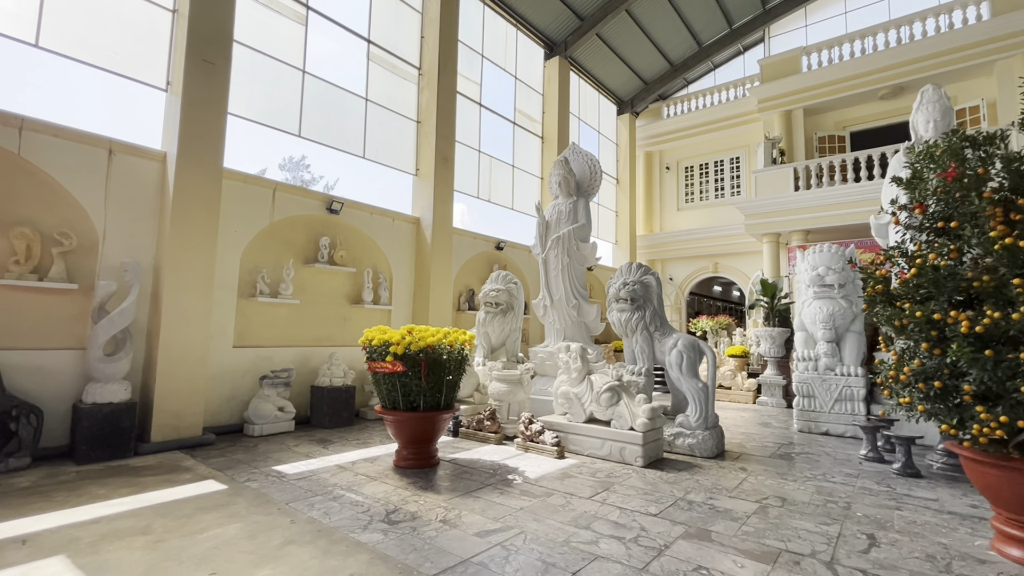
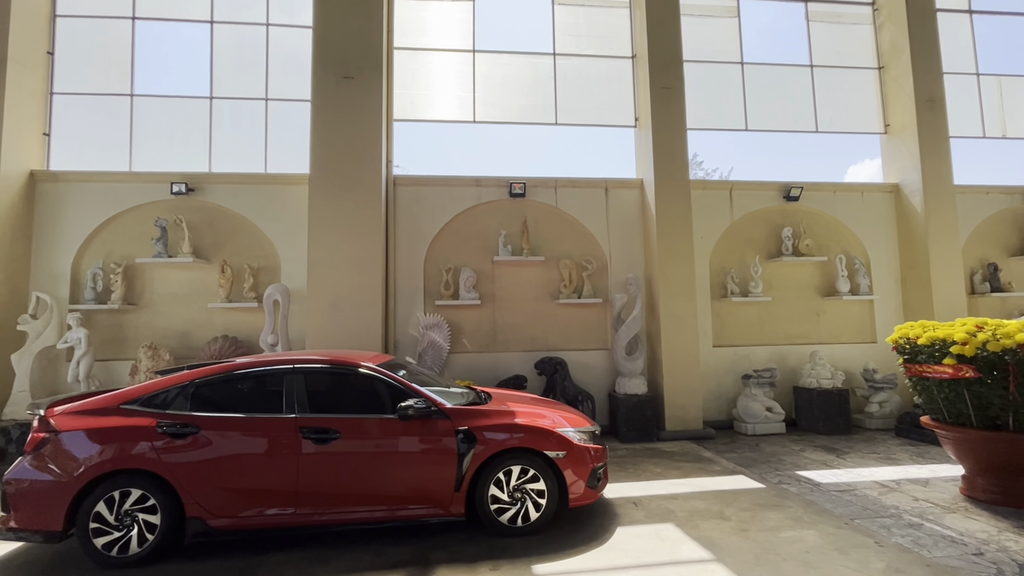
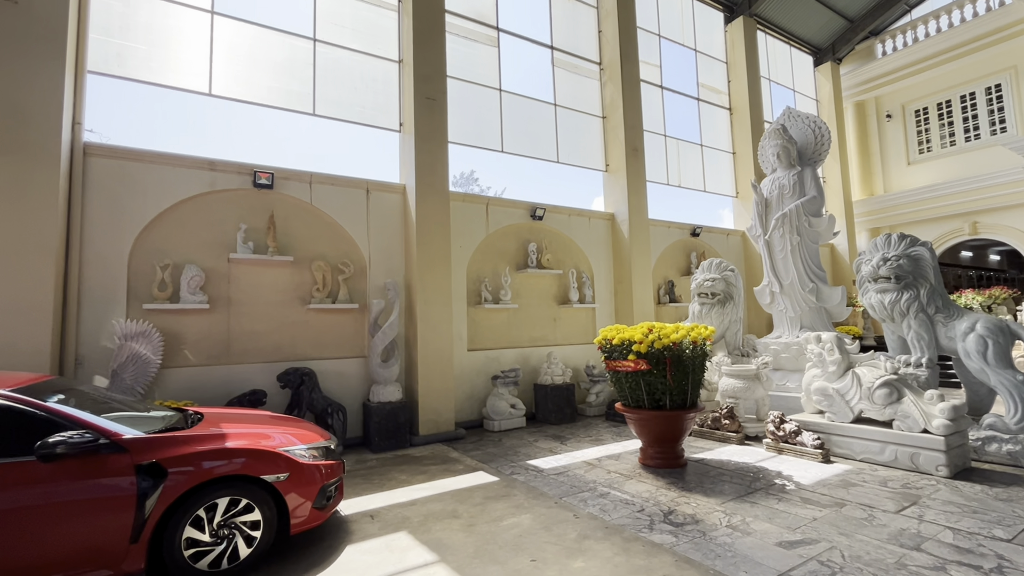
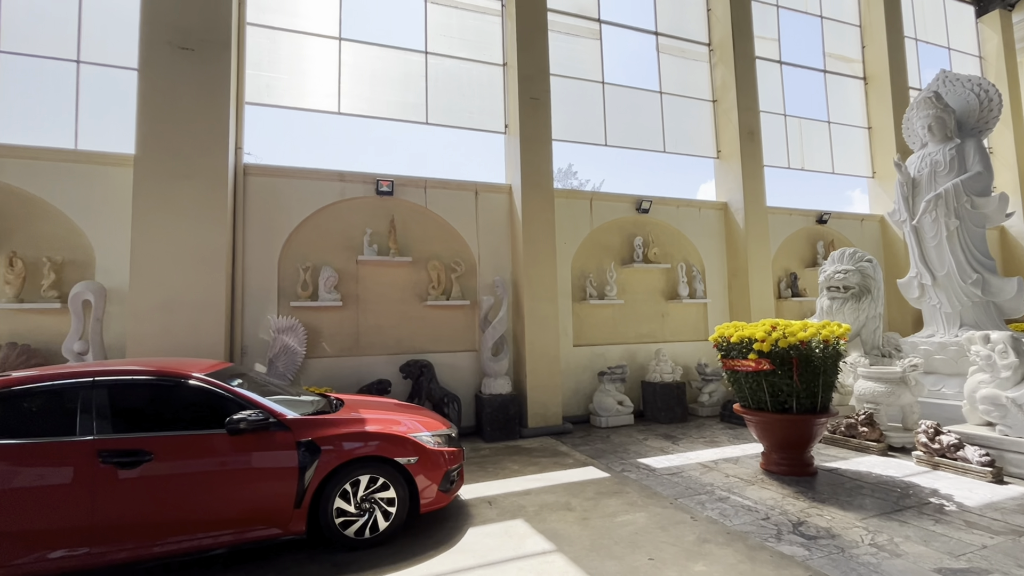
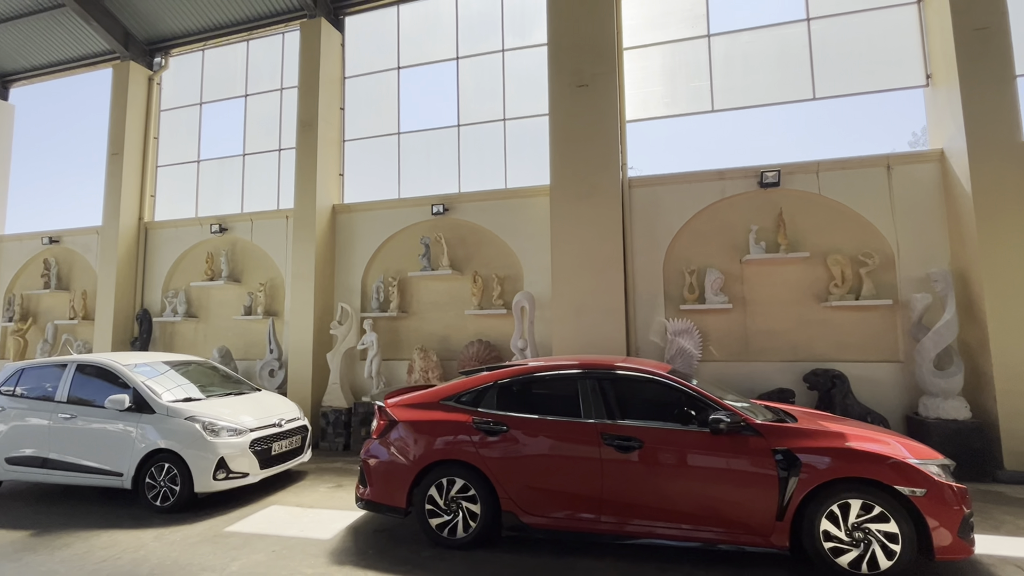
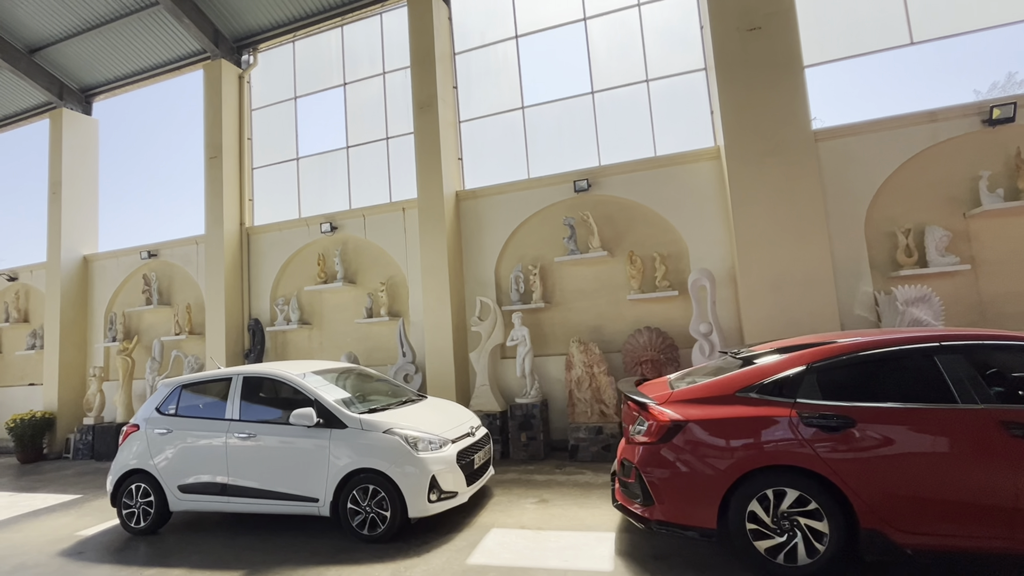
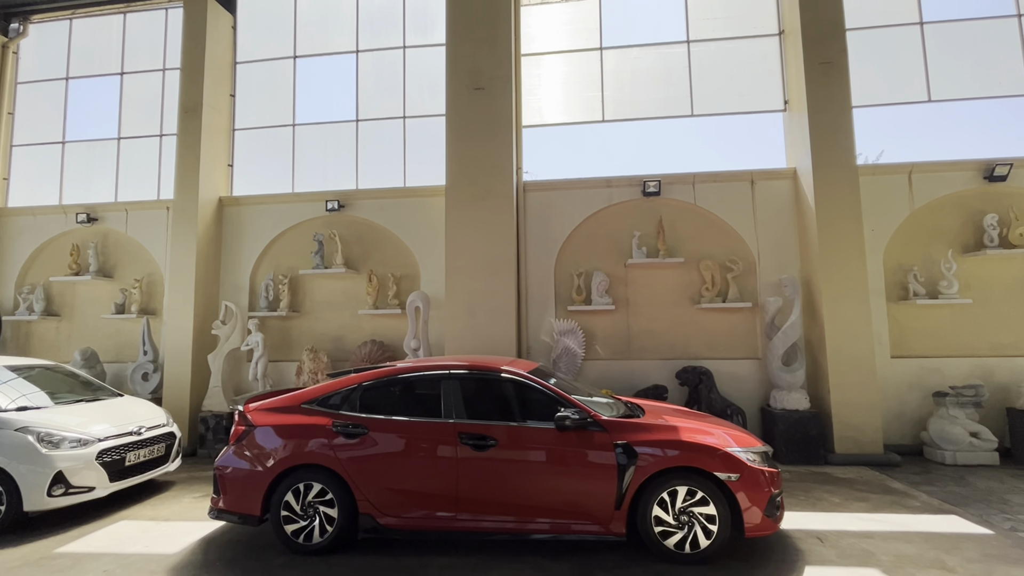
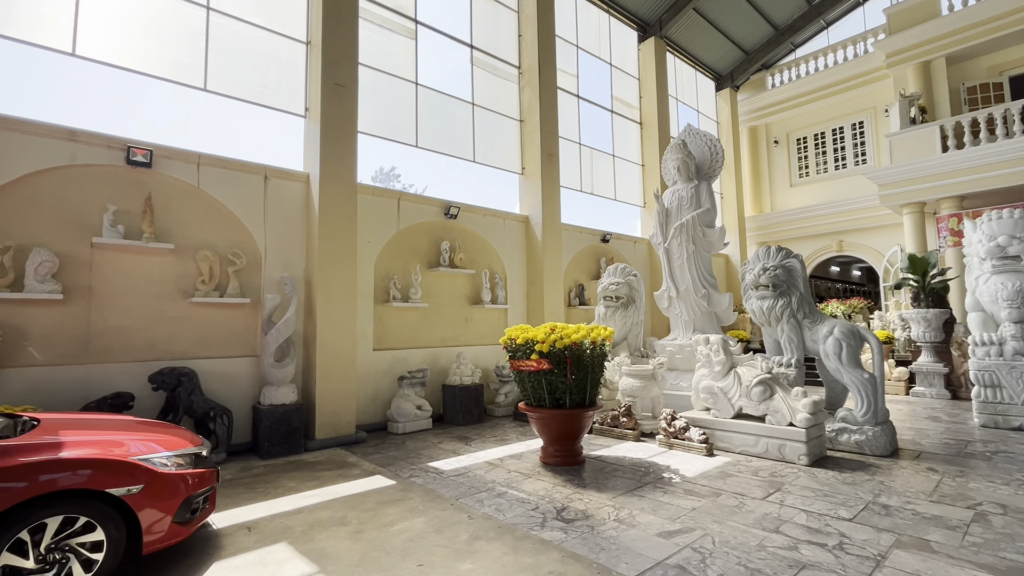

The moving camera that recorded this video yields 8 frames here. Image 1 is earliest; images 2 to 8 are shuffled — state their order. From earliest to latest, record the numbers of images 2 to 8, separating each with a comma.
8, 3, 4, 2, 7, 5, 6
